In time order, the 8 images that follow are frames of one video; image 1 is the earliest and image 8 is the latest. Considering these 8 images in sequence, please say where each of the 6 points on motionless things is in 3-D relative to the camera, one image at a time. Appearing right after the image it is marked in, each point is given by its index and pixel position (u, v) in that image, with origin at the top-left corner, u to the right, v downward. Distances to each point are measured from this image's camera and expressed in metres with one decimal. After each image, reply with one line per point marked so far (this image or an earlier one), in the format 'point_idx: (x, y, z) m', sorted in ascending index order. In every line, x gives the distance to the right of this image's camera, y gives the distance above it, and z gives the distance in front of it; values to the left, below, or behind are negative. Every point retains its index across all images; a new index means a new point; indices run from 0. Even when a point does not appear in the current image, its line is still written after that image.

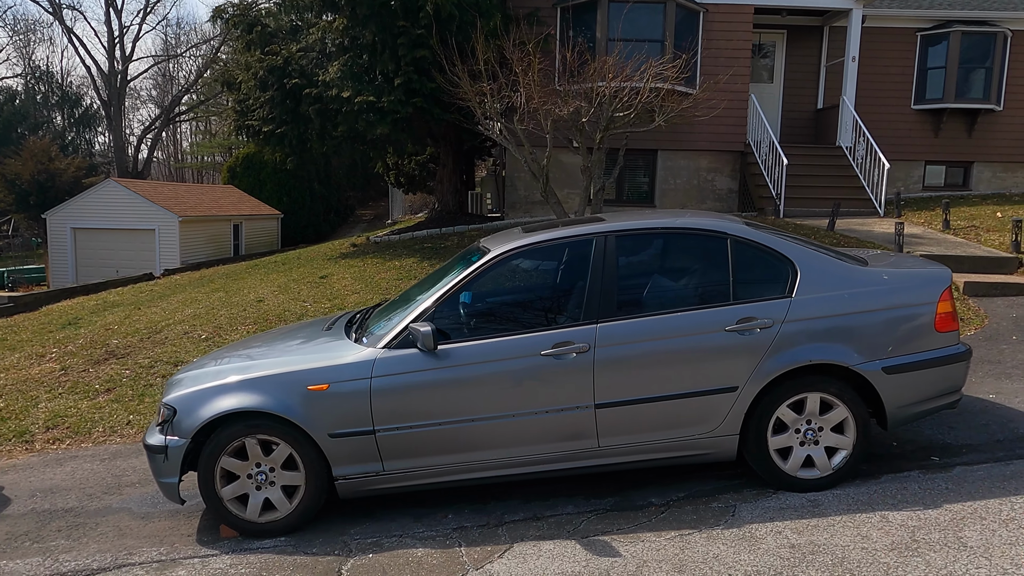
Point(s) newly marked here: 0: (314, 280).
0: (-2.9, +0.1, +9.8) m
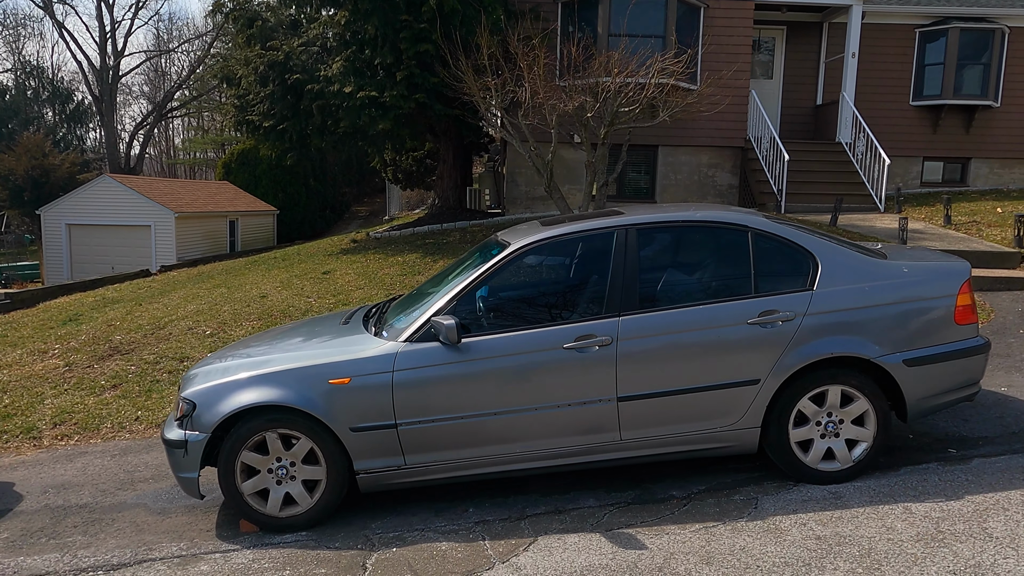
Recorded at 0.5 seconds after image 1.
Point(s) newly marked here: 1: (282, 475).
0: (-2.9, +0.2, +9.8) m
1: (-1.2, -1.0, +3.5) m
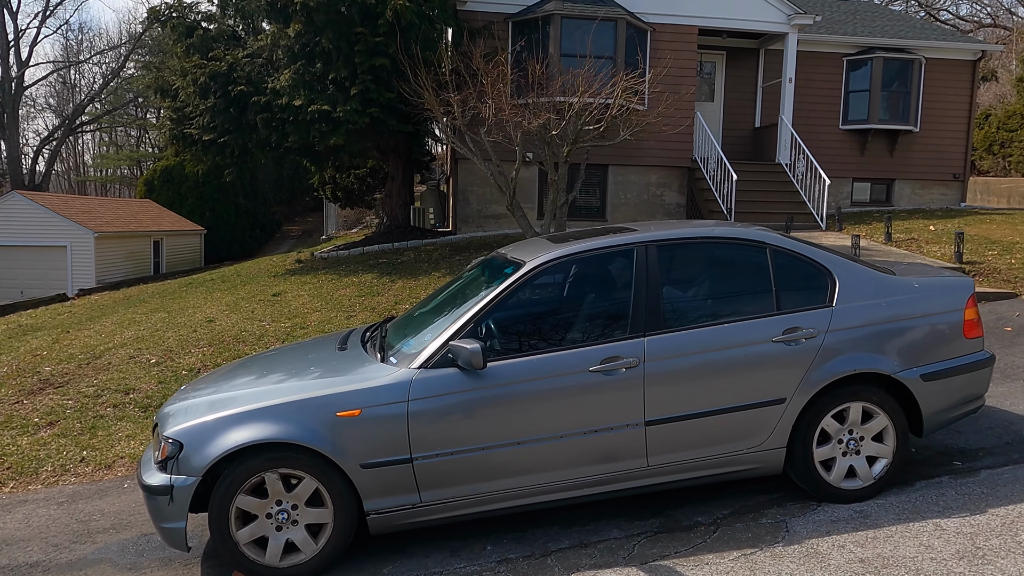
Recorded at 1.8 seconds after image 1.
0: (-3.4, -0.1, +9.3) m
1: (-1.1, -1.1, +3.1) m
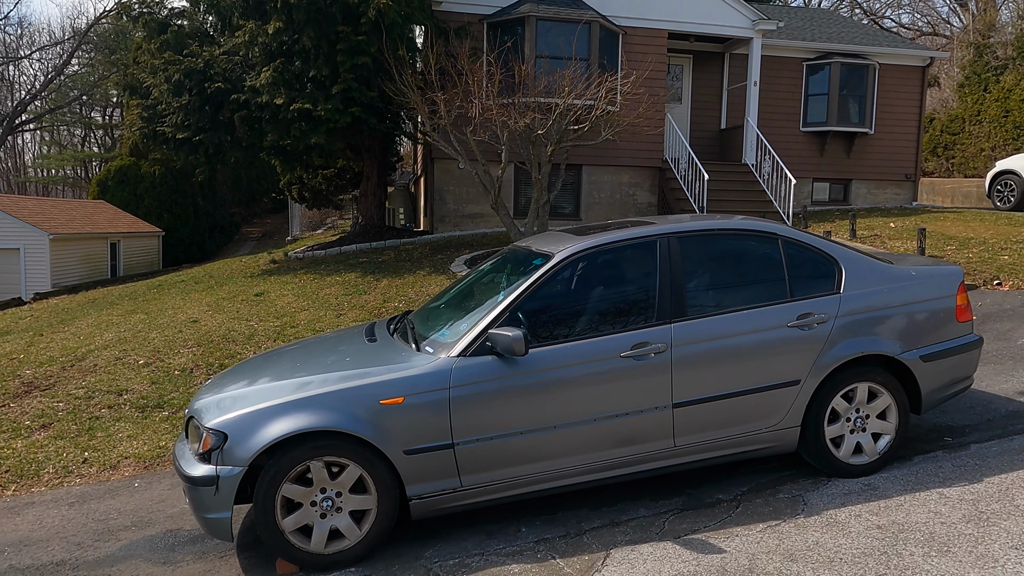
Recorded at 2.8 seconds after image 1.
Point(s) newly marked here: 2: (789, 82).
0: (-3.6, -0.1, +9.2) m
1: (-0.9, -1.1, +3.2) m
2: (+6.5, +4.8, +15.6) m
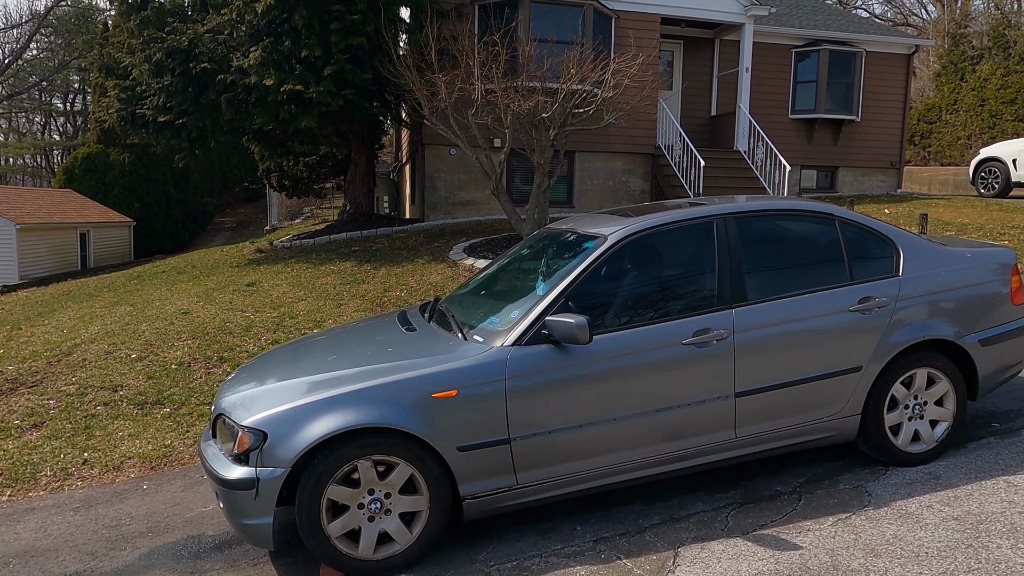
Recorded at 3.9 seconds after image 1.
0: (-3.6, 0.0, +8.8) m
1: (-0.6, -1.0, +3.0) m
2: (+6.2, +5.1, +15.5) m
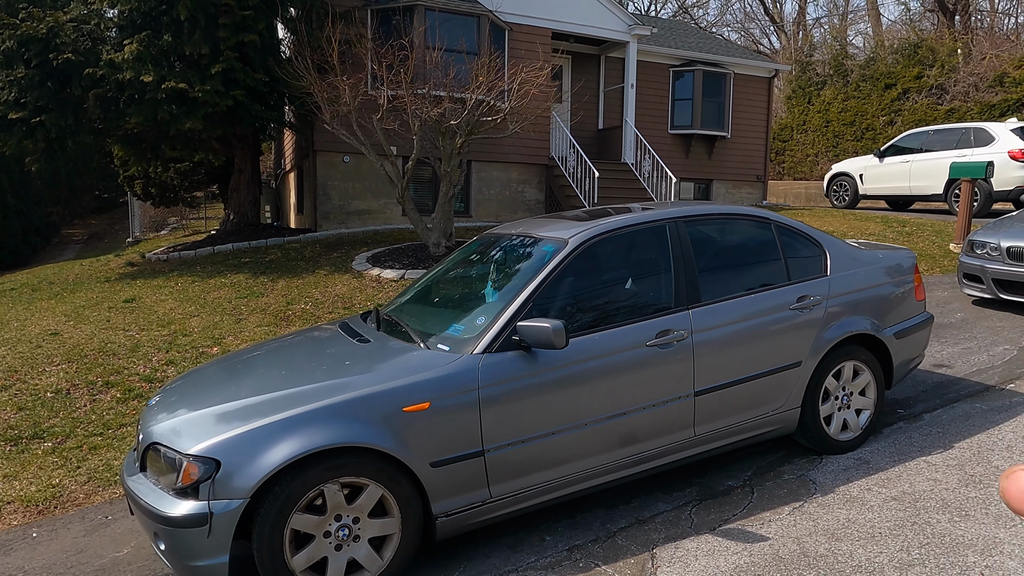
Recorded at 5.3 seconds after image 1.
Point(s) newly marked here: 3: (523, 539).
0: (-4.7, -0.2, +7.9) m
1: (-0.7, -1.0, +2.7) m
2: (+3.6, +5.0, +16.4) m
3: (+0.1, -1.2, +3.2) m
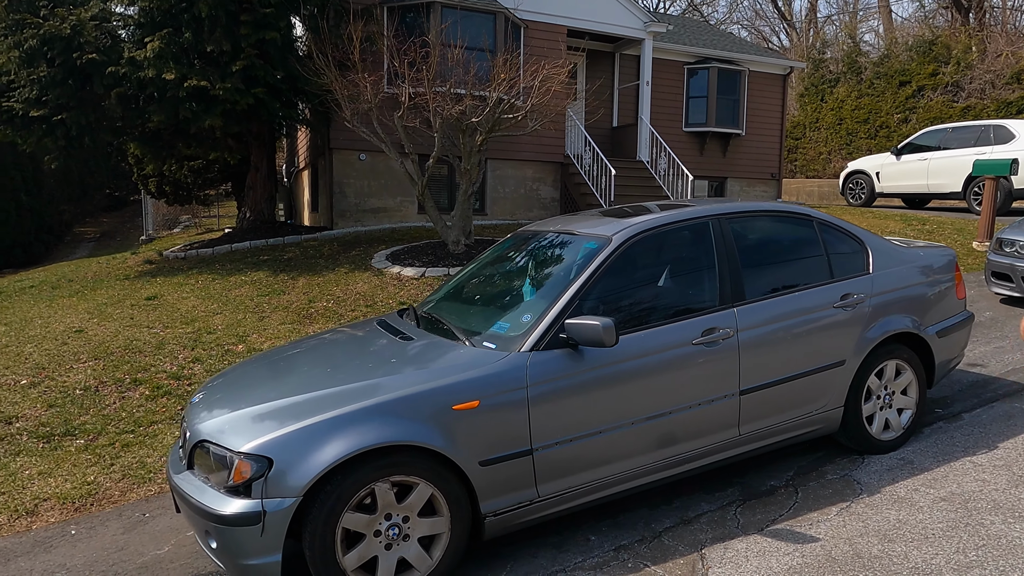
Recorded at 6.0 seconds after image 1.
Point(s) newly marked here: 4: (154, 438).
0: (-4.5, -0.2, +7.9) m
1: (-0.5, -1.0, +2.7) m
2: (+3.9, +5.0, +16.3) m
3: (+0.3, -1.2, +3.2) m
4: (-2.6, -1.1, +4.7) m
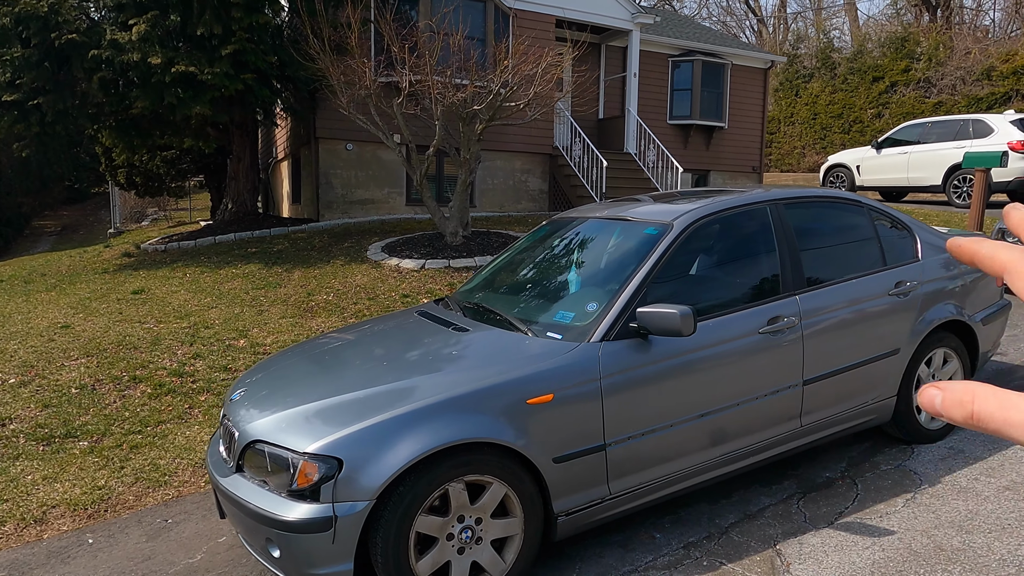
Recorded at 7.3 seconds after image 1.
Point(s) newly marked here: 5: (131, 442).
0: (-4.4, -0.1, +7.6) m
1: (-0.2, -1.0, +2.5) m
2: (+3.6, +5.2, +16.3) m
3: (+0.6, -1.1, +3.0) m
4: (-2.3, -1.0, +4.5) m
5: (-2.5, -1.0, +4.4) m
